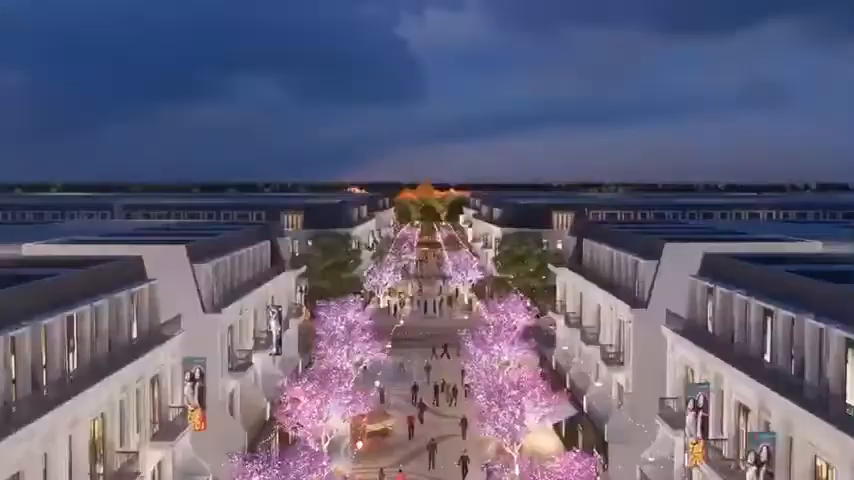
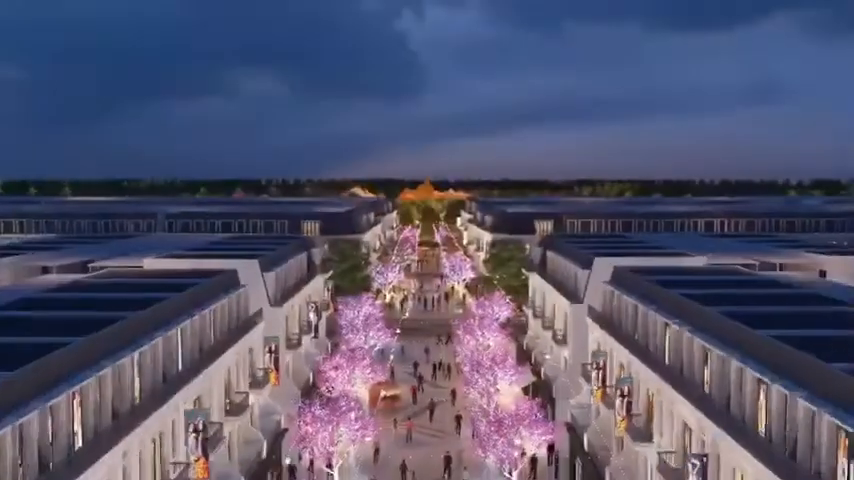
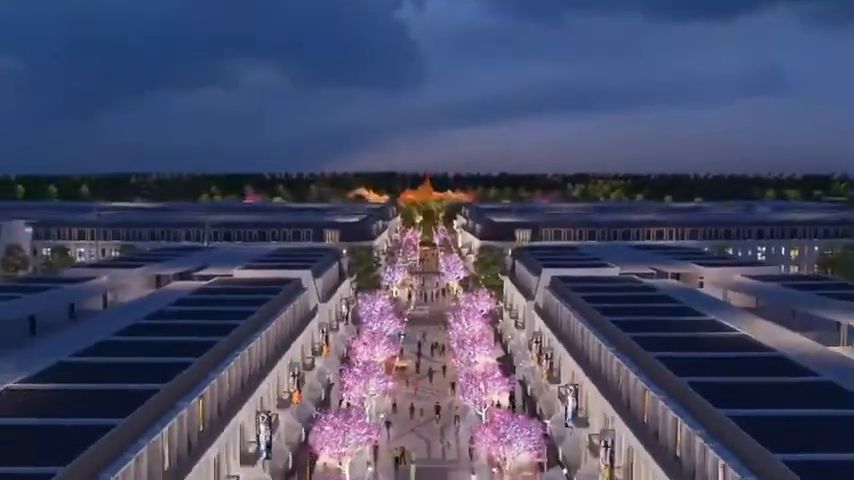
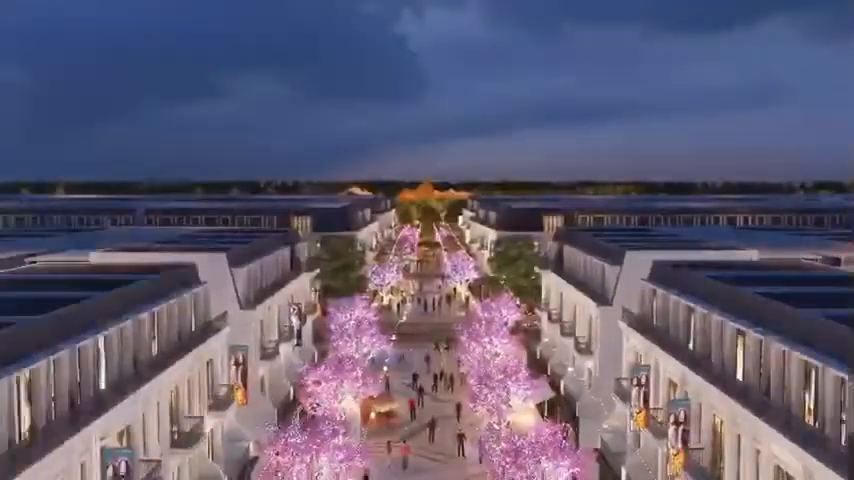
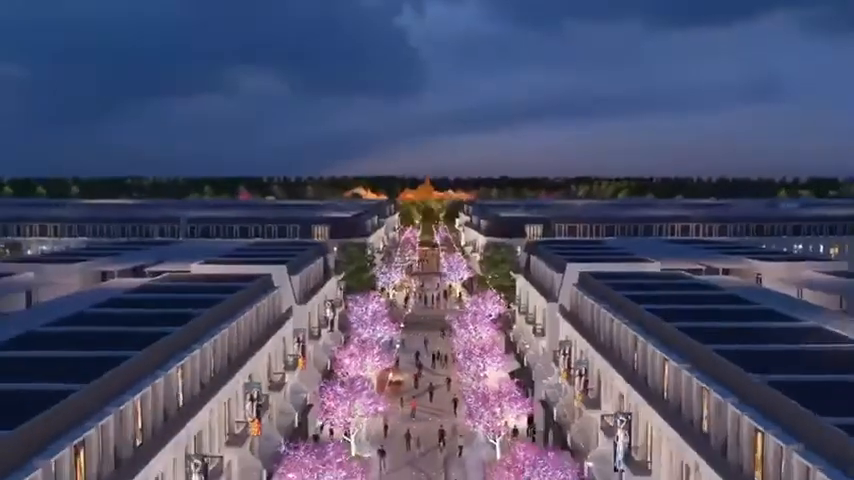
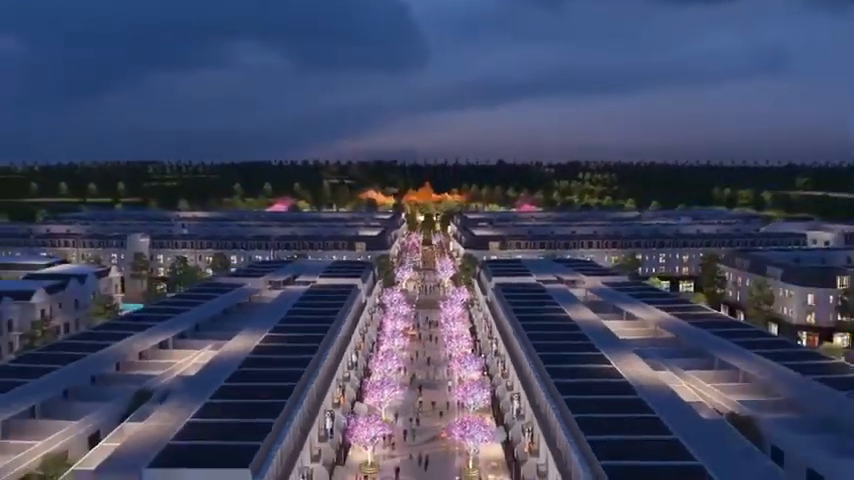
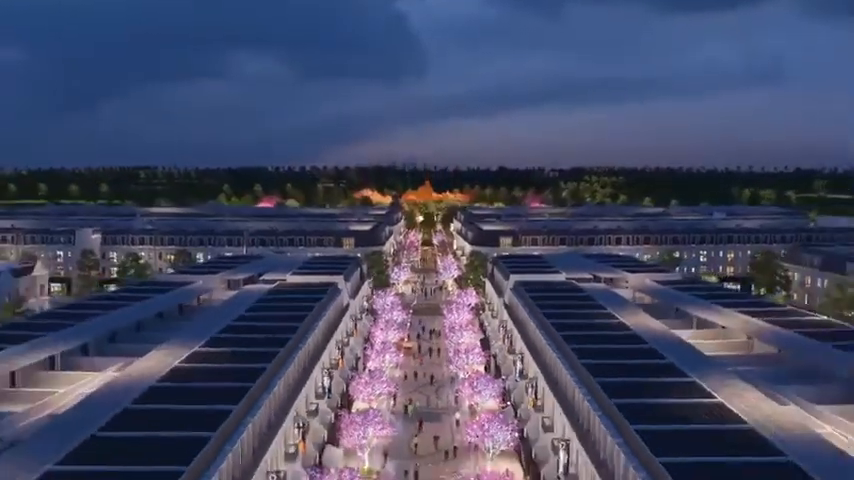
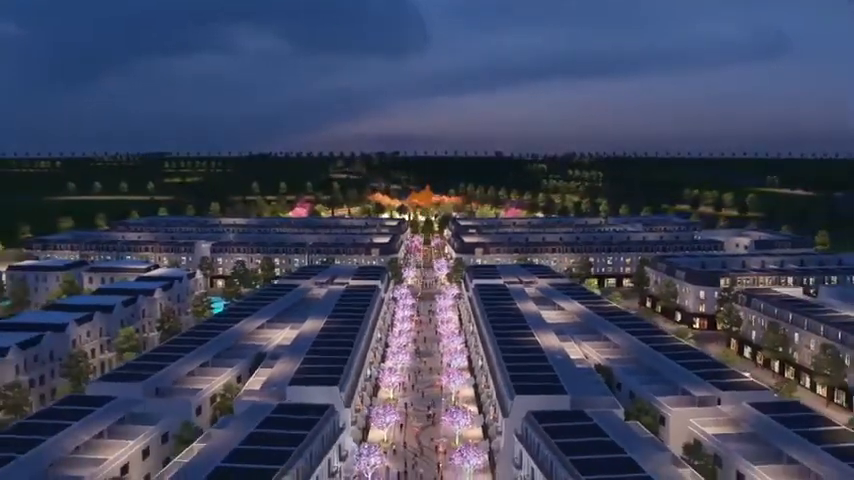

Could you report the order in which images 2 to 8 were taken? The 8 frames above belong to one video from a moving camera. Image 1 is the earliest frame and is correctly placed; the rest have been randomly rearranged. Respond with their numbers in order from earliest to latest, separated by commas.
4, 2, 5, 3, 7, 6, 8
